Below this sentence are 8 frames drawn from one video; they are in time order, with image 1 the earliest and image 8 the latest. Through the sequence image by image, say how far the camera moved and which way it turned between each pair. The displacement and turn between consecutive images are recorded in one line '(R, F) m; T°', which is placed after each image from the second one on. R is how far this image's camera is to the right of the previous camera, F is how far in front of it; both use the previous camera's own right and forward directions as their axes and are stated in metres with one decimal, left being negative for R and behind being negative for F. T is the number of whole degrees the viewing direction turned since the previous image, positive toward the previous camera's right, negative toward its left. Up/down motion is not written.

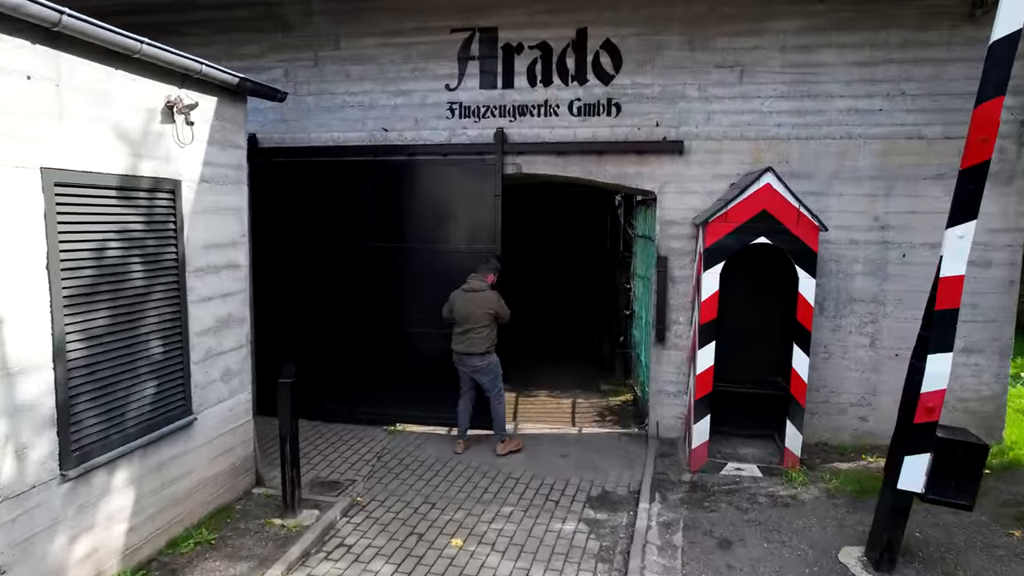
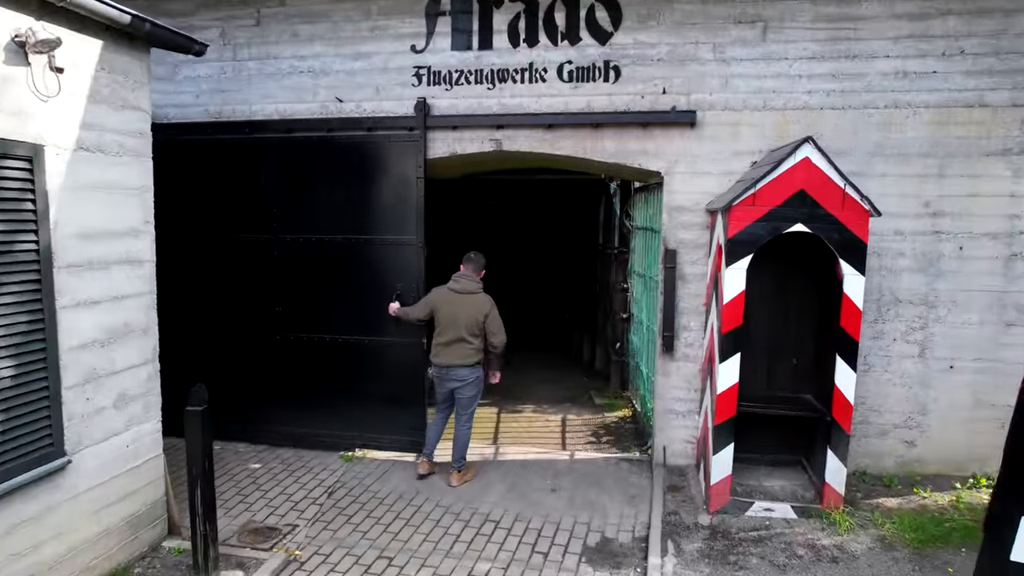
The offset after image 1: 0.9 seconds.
(+0.1, +1.0) m; +1°
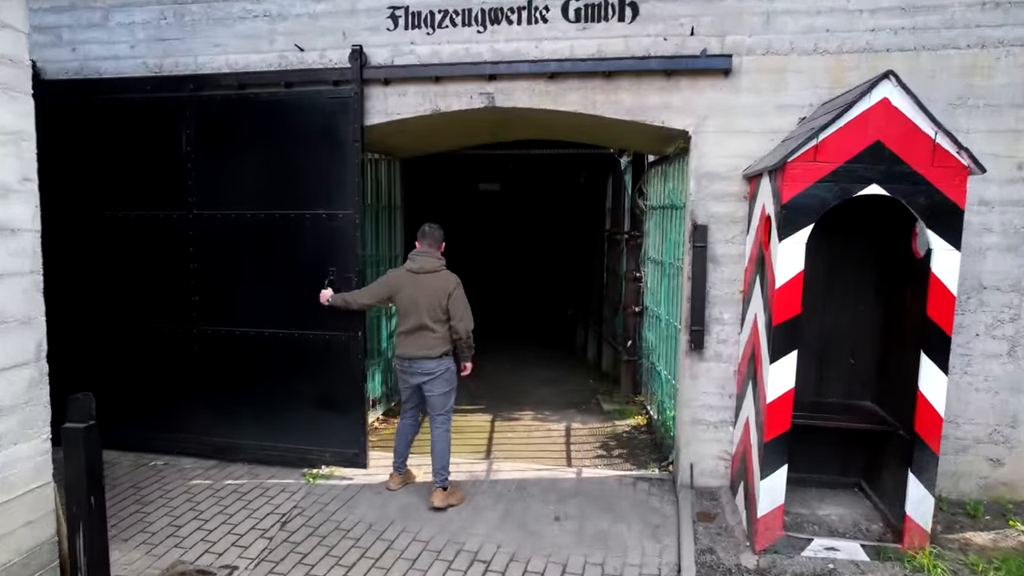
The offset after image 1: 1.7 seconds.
(0.0, +0.9) m; 0°
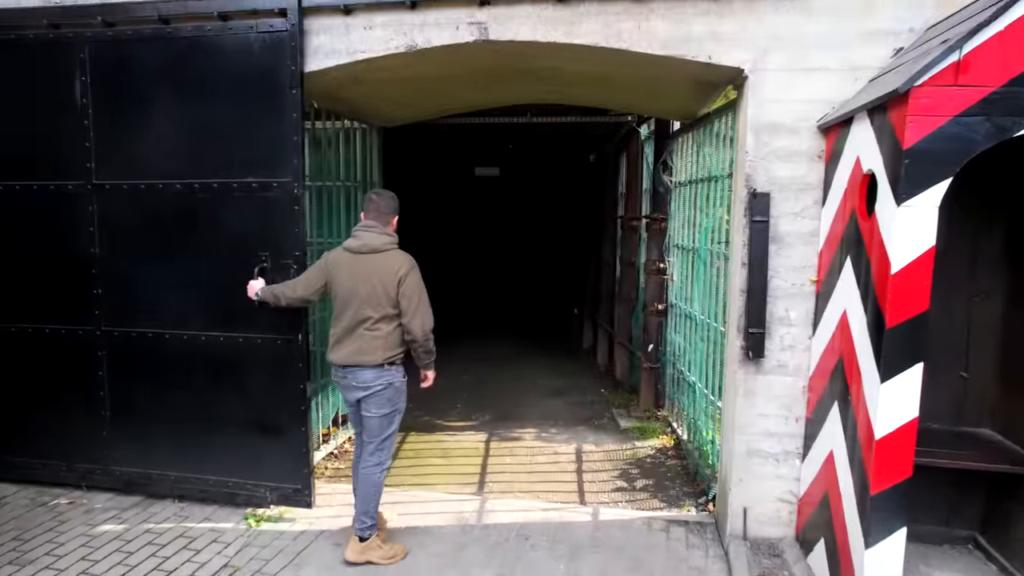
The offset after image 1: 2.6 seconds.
(0.0, +1.1) m; 0°
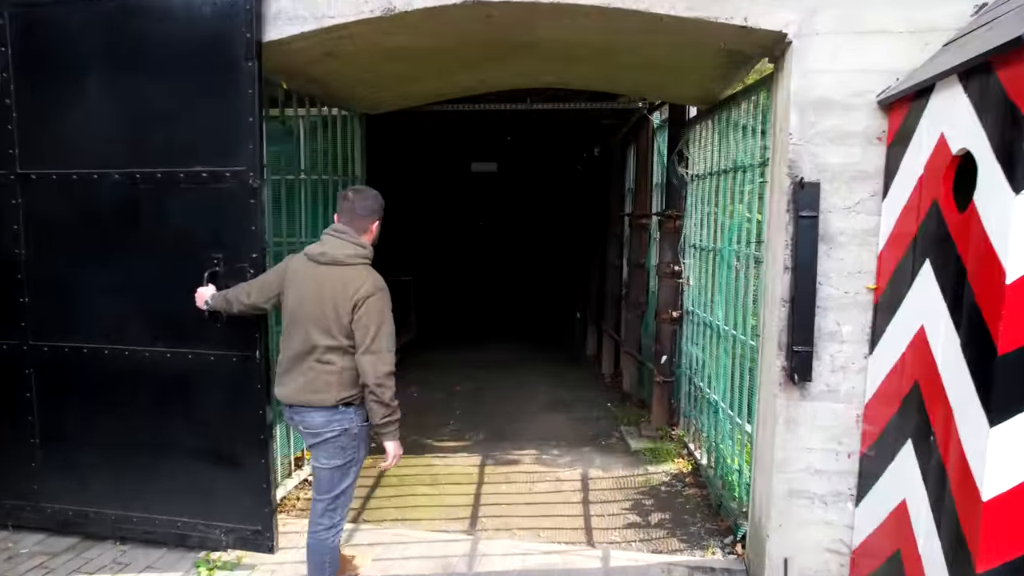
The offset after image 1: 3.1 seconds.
(0.0, +0.6) m; 0°
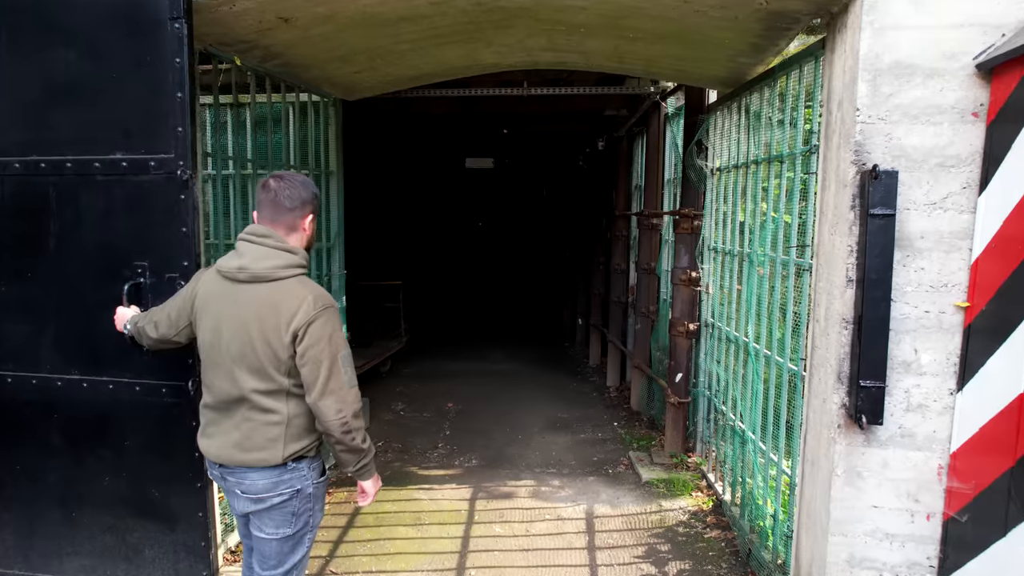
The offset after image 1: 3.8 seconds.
(0.0, +0.6) m; 0°
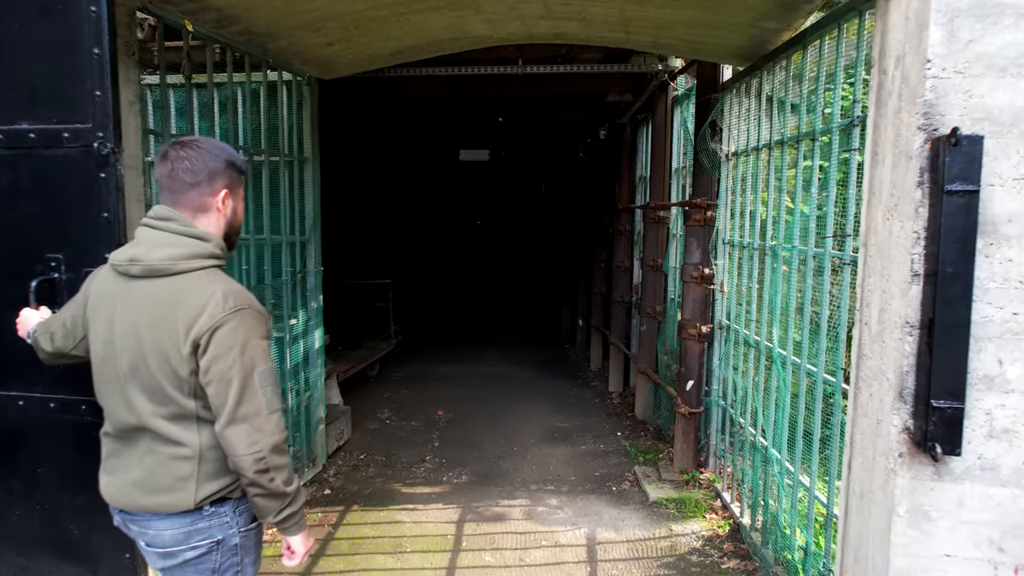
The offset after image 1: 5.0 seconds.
(0.0, +0.4) m; 0°
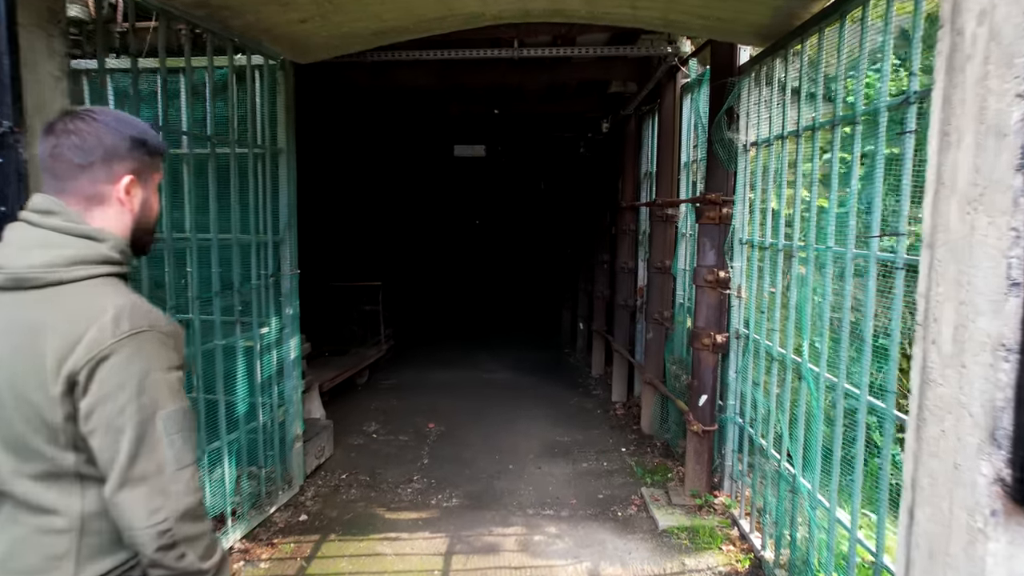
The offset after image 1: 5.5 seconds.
(0.0, +0.4) m; 0°
